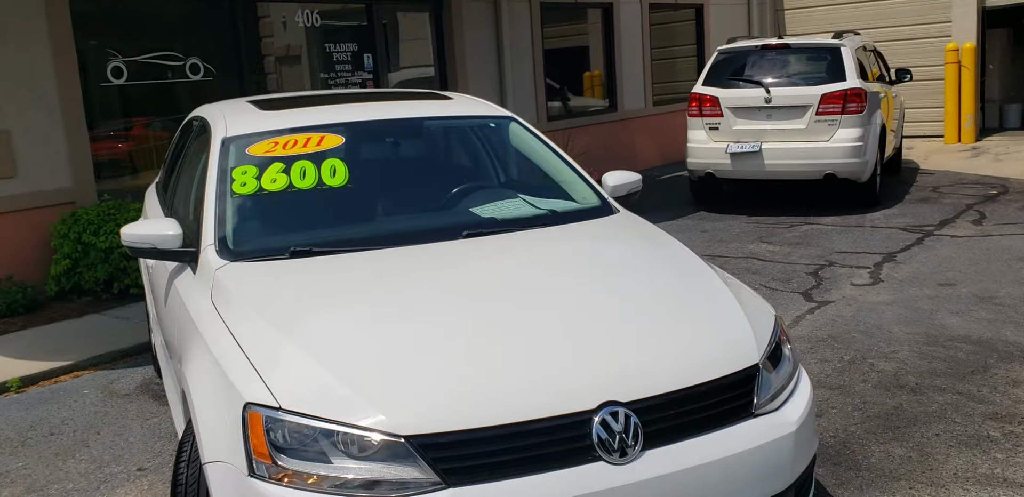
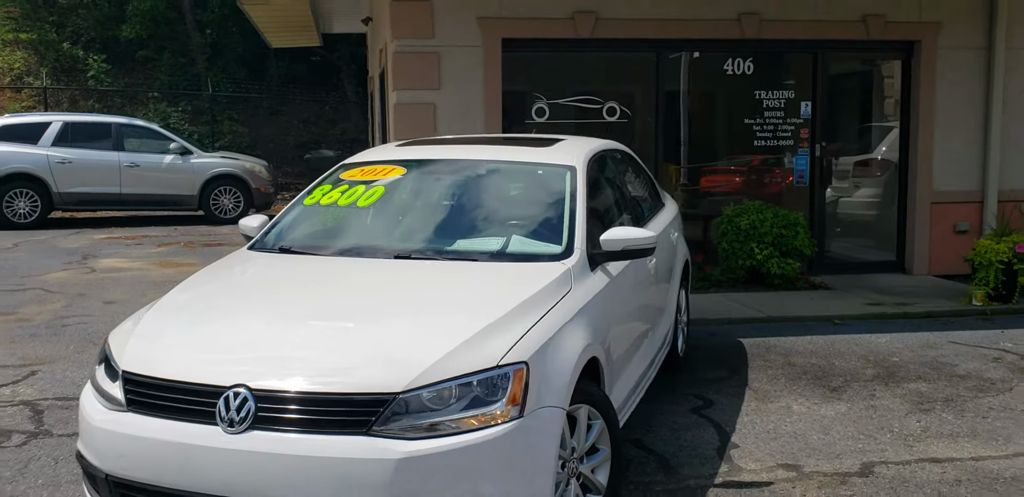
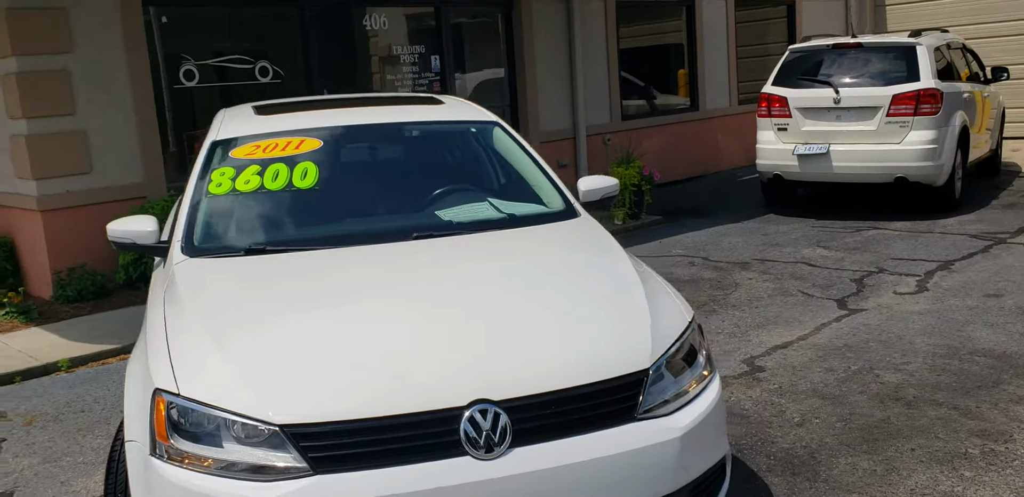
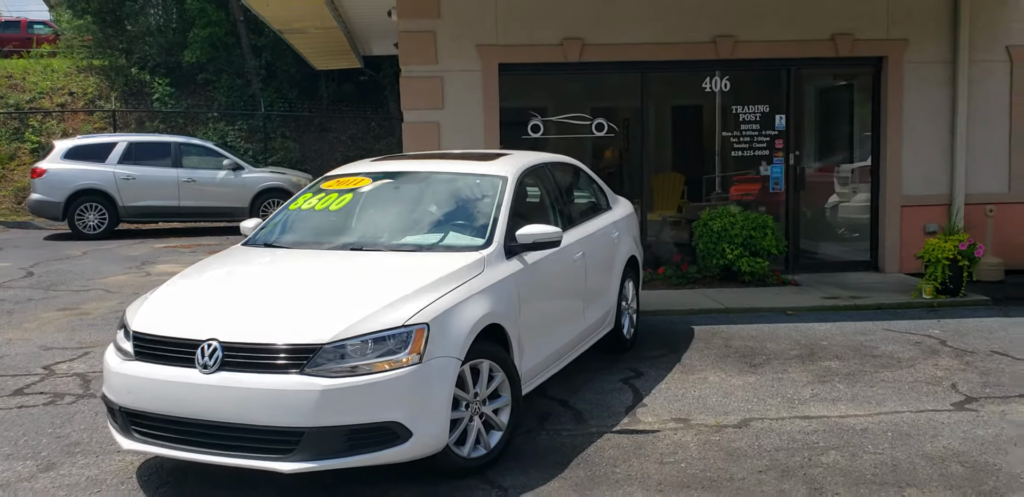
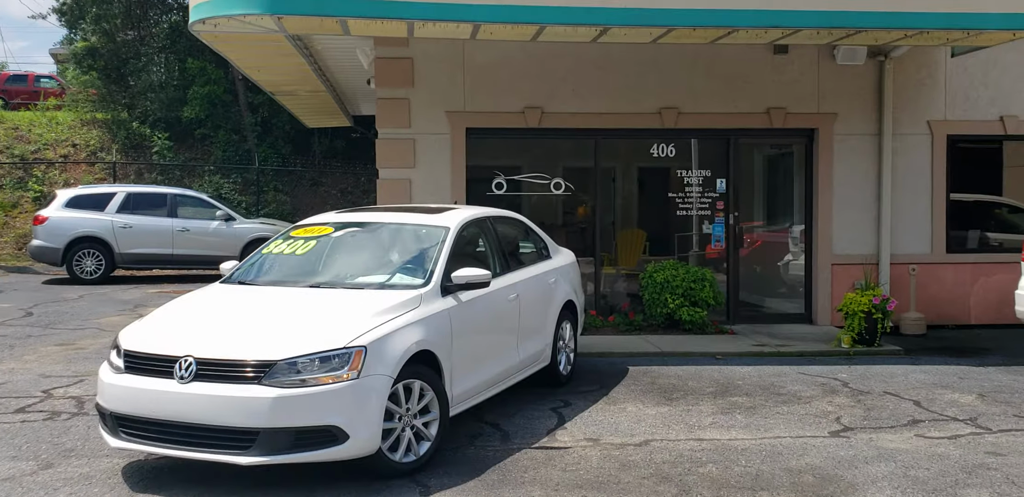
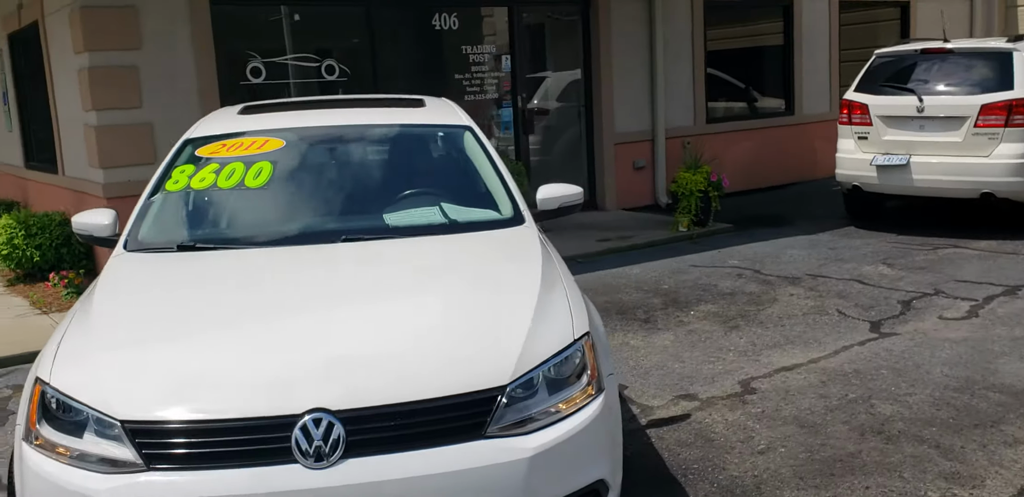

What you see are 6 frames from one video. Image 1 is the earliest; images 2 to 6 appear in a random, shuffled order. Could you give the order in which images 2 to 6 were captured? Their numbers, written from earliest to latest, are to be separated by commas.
3, 6, 2, 4, 5
